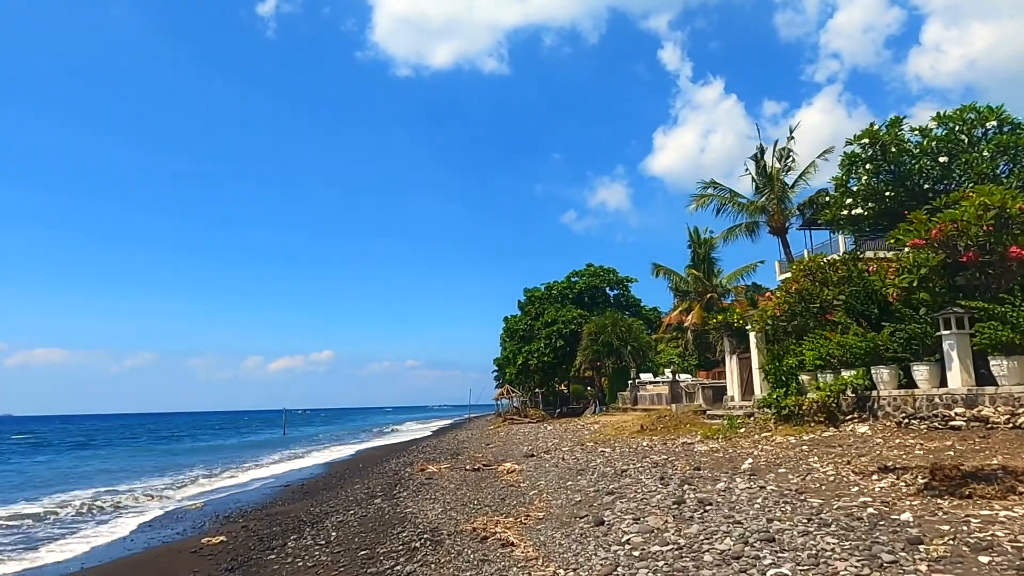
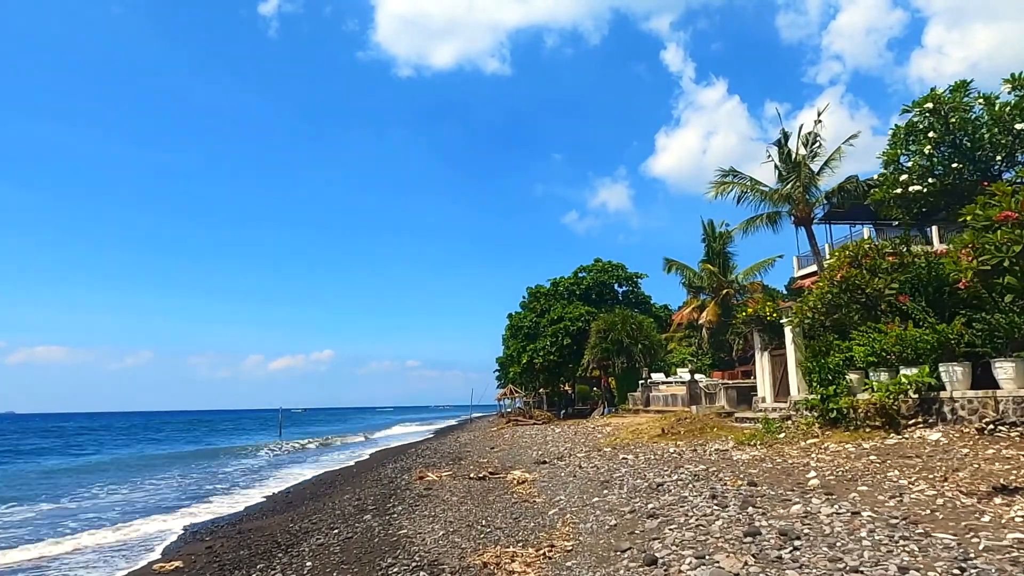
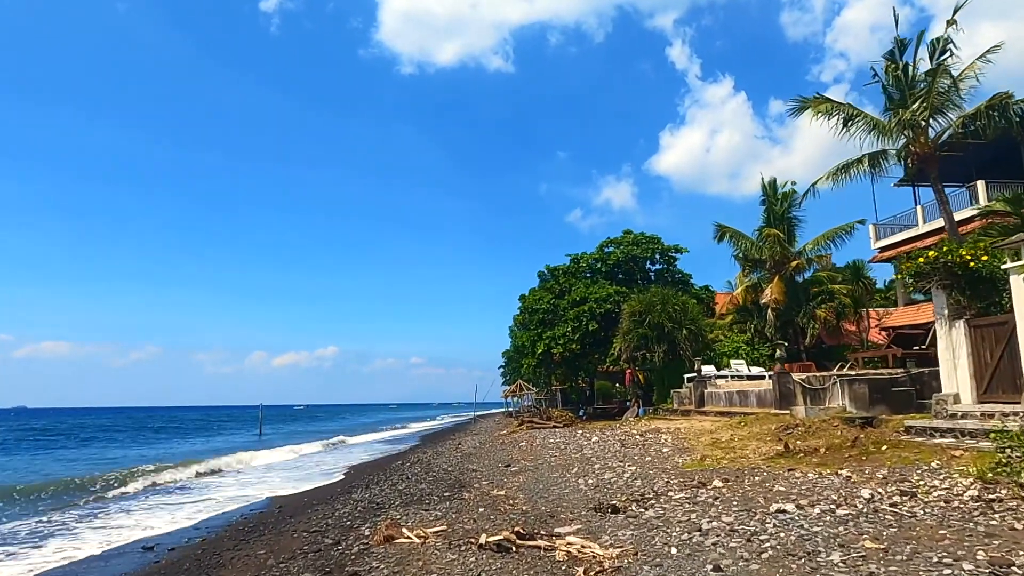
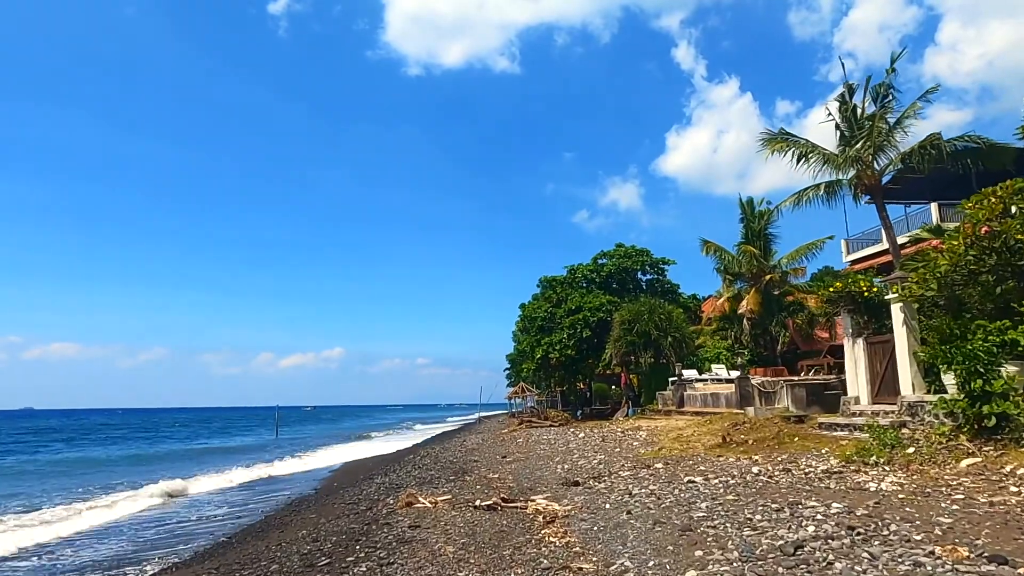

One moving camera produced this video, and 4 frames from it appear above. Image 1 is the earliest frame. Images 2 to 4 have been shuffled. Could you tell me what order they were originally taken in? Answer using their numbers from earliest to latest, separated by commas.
2, 4, 3
